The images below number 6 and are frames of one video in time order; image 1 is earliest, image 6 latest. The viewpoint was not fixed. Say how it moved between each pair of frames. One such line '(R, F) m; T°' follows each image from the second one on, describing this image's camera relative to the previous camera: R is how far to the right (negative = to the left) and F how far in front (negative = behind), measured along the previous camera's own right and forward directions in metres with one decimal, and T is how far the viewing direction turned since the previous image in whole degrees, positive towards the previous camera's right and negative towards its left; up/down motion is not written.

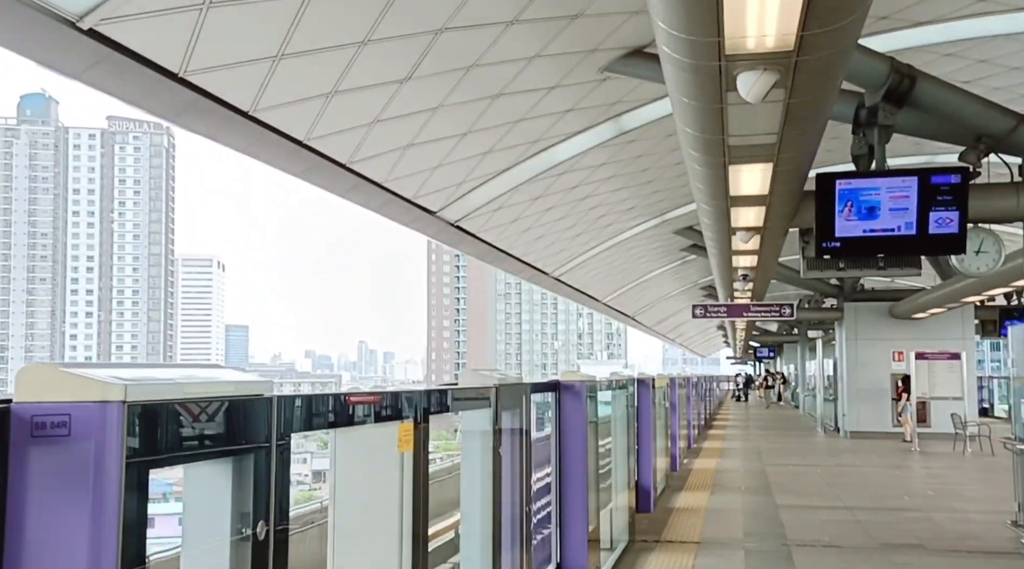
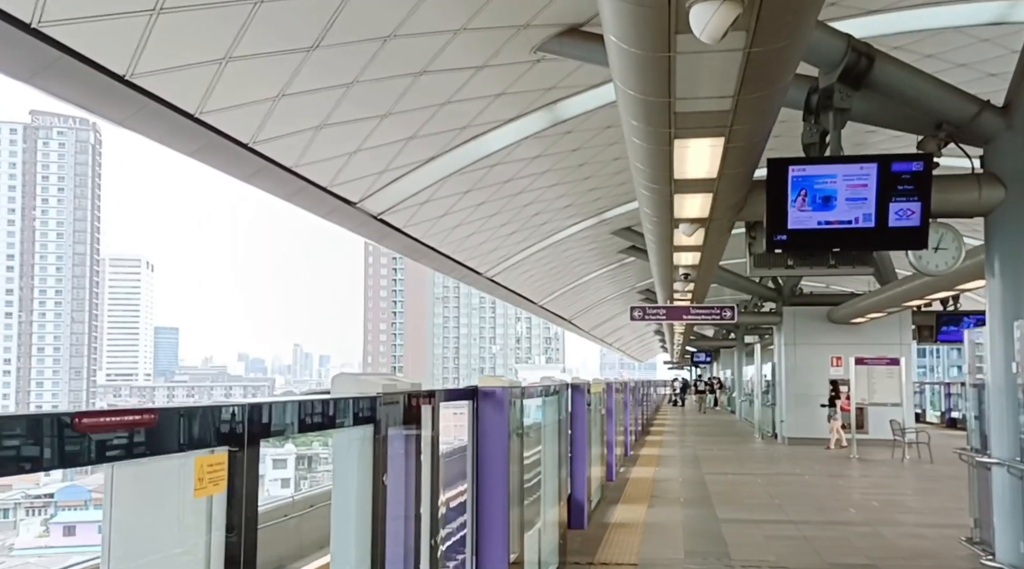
(+0.2, +1.1) m; +5°
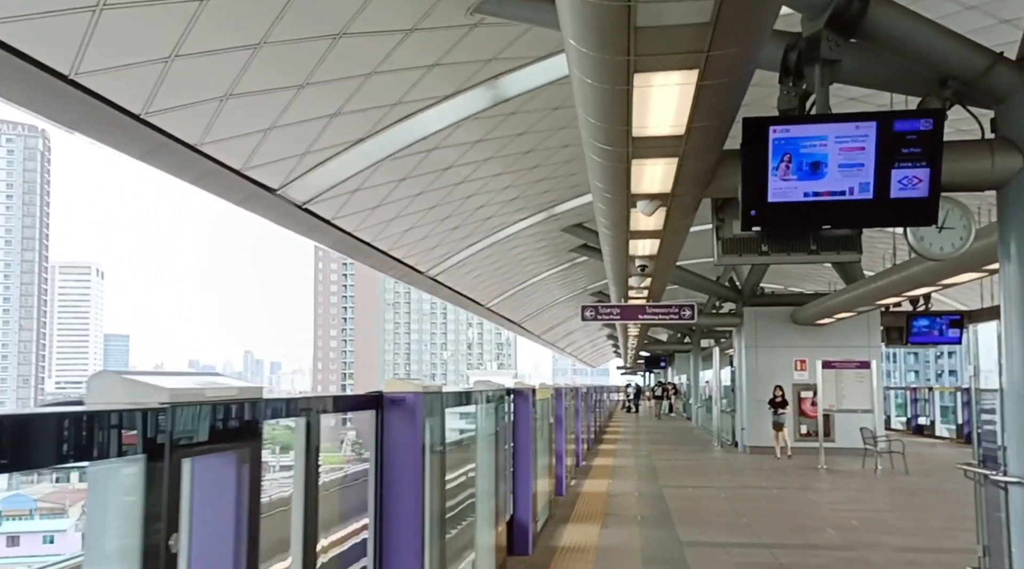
(+0.3, +1.6) m; +3°
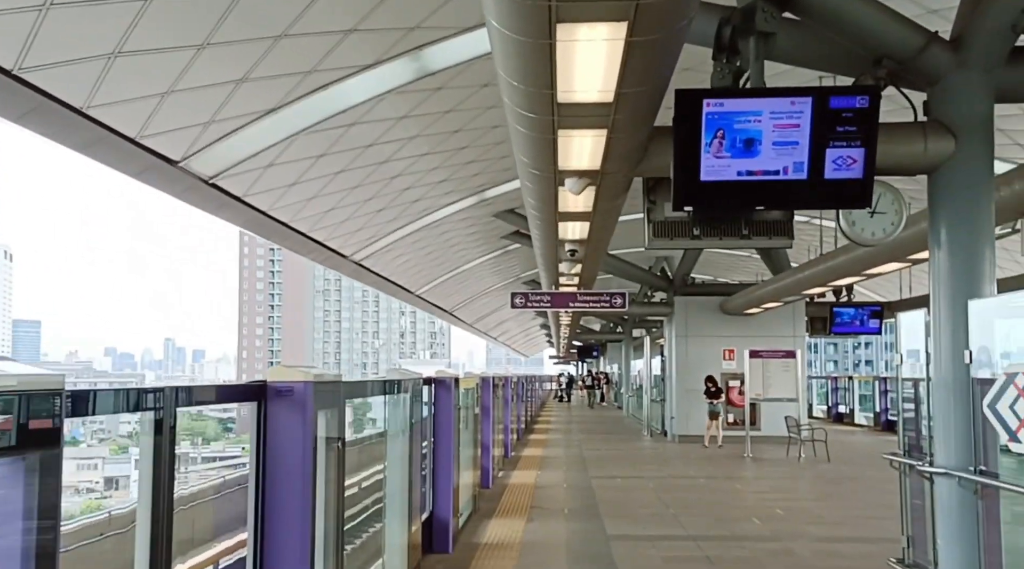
(+0.2, +0.5) m; +5°
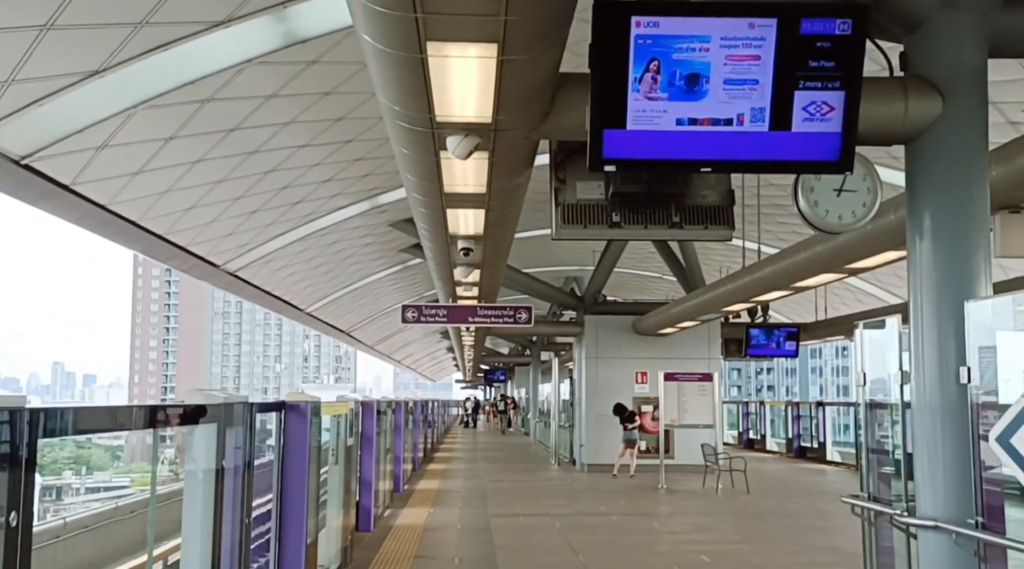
(+0.4, +1.9) m; +7°
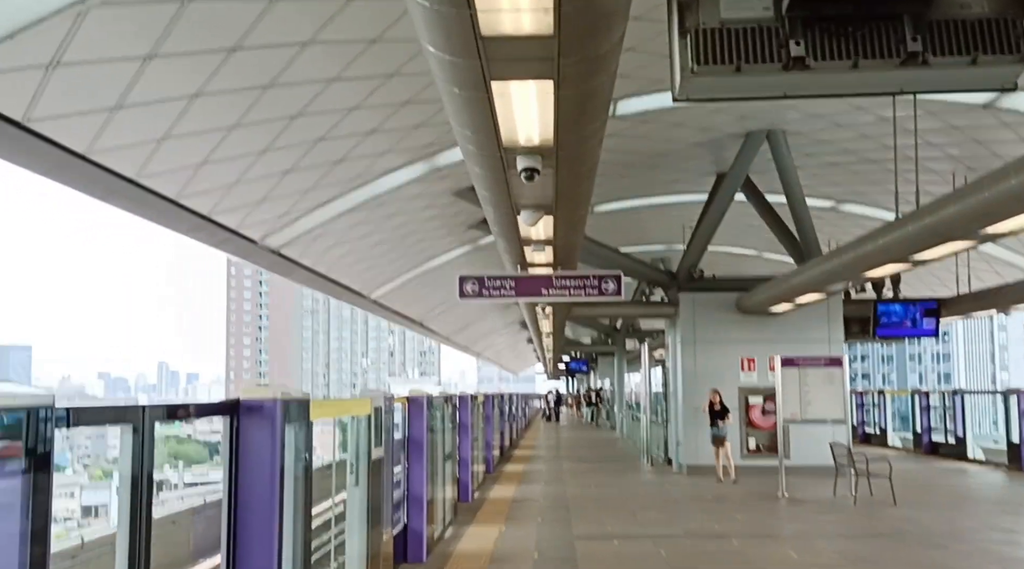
(0.0, +2.9) m; -6°
